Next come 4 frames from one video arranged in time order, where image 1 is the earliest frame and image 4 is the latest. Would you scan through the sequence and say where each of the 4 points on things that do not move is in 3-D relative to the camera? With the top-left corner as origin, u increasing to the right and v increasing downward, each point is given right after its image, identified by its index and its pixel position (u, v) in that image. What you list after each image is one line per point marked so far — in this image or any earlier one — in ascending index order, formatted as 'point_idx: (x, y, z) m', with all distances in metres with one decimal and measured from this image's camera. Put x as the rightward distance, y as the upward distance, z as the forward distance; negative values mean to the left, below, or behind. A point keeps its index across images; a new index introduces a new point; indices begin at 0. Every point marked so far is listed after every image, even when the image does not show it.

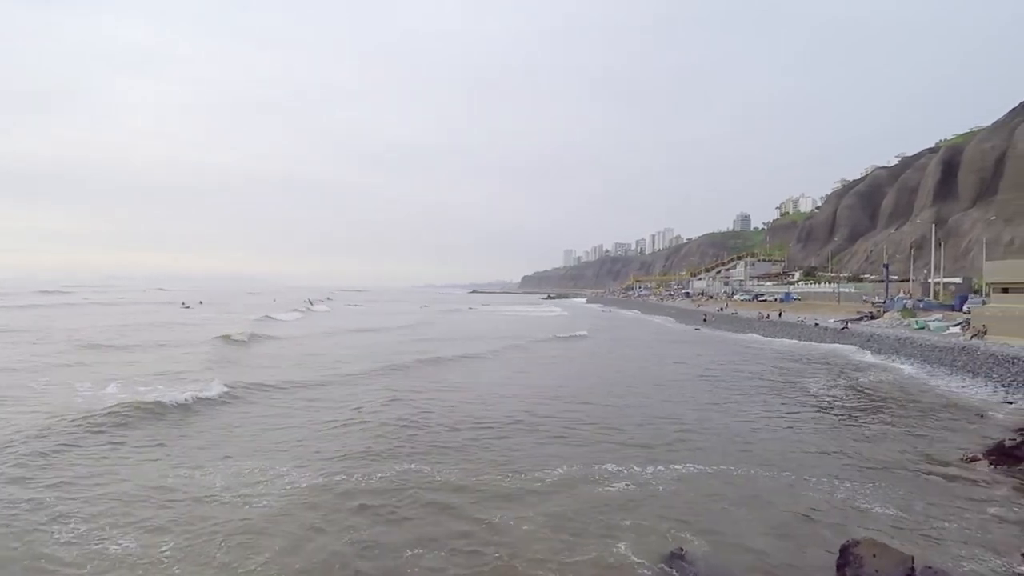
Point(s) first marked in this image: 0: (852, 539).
0: (+3.8, -2.8, +6.4) m
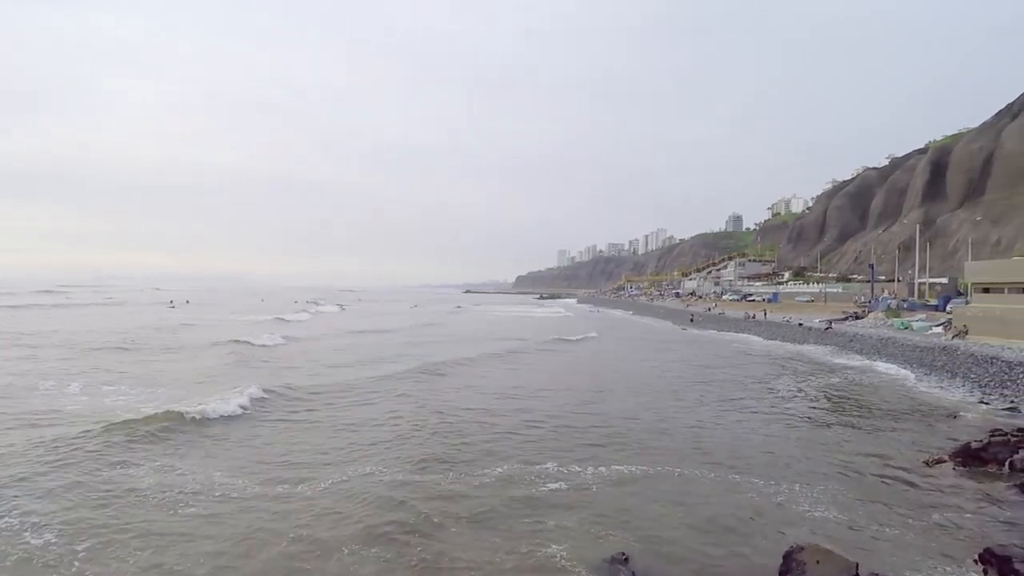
0: (+3.1, -2.8, +6.2) m
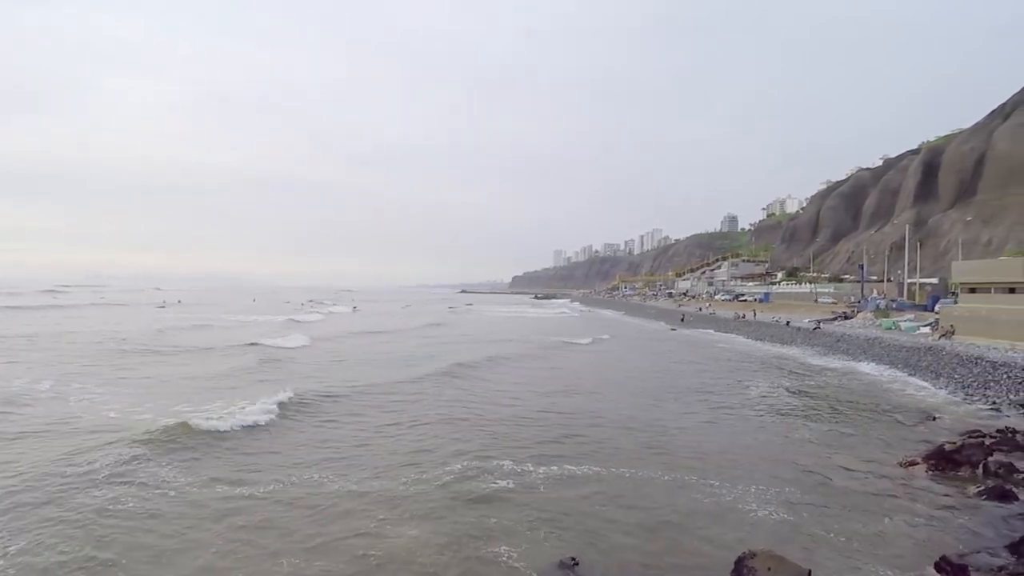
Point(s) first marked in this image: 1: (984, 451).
0: (+2.5, -2.8, +6.0) m
1: (+8.0, -2.8, +9.7) m
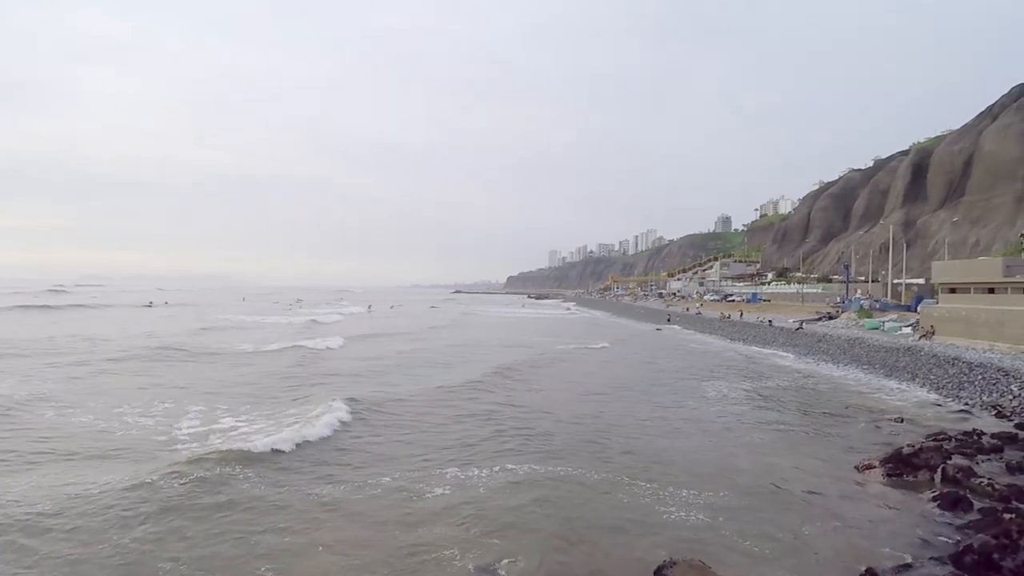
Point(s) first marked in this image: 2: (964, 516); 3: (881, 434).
0: (+1.6, -2.8, +5.8) m
1: (+7.1, -2.8, +9.5) m
2: (+5.8, -2.9, +7.4) m
3: (+7.7, -3.1, +12.0) m
